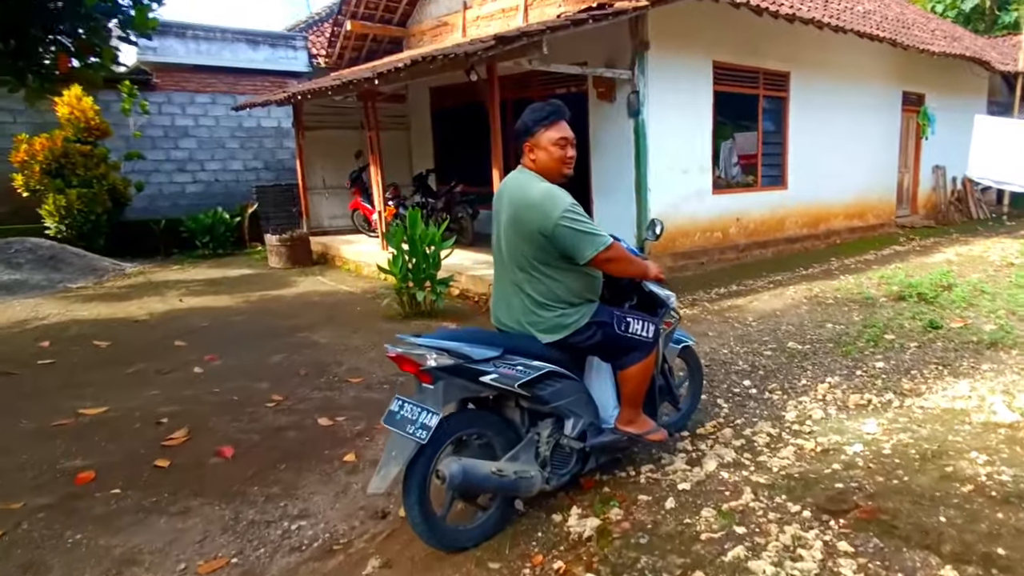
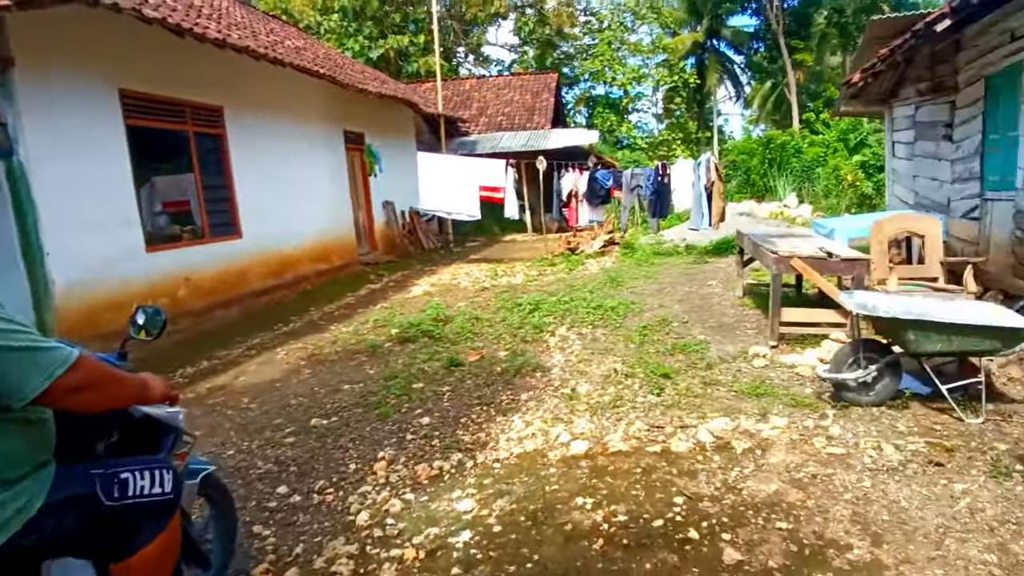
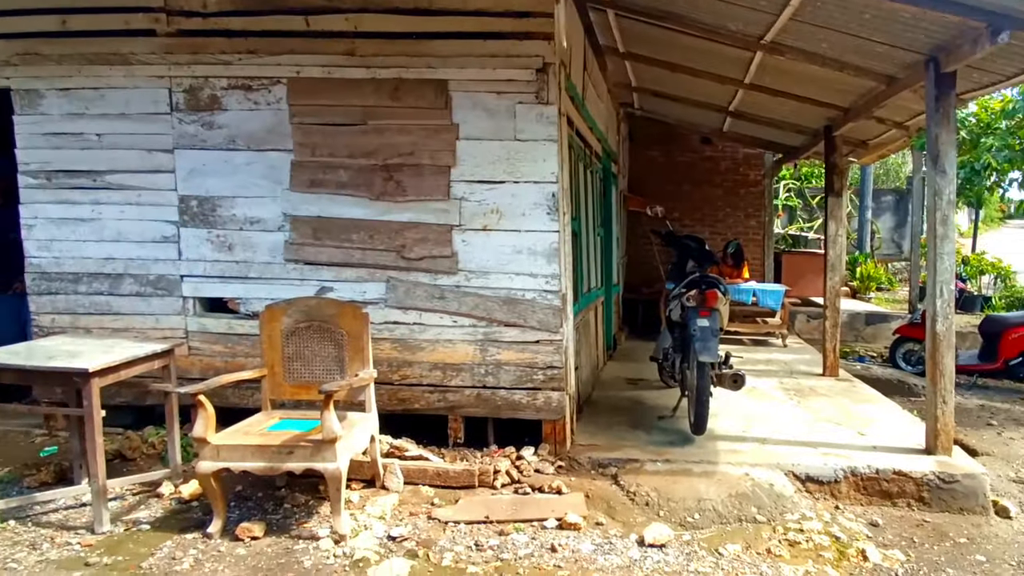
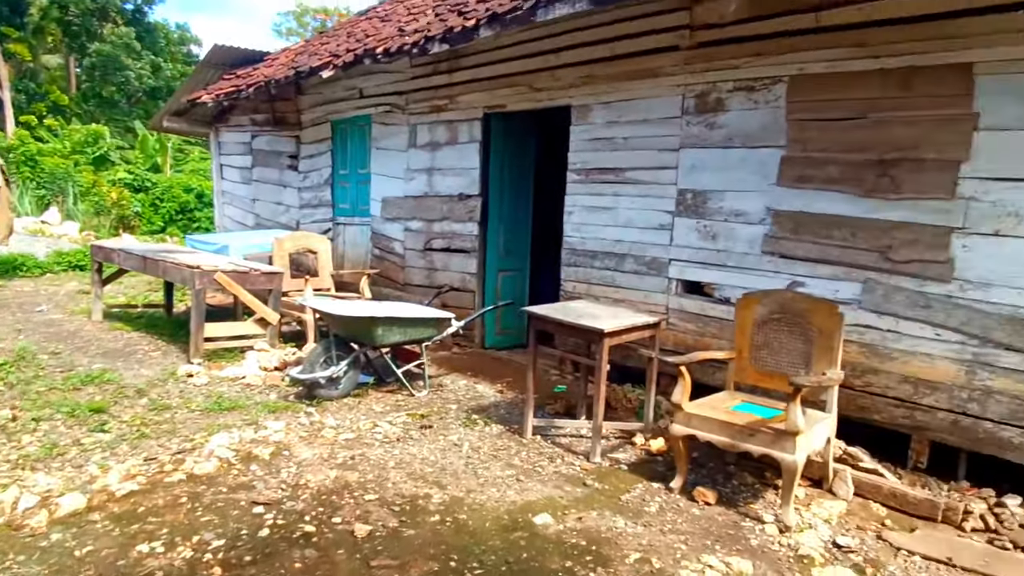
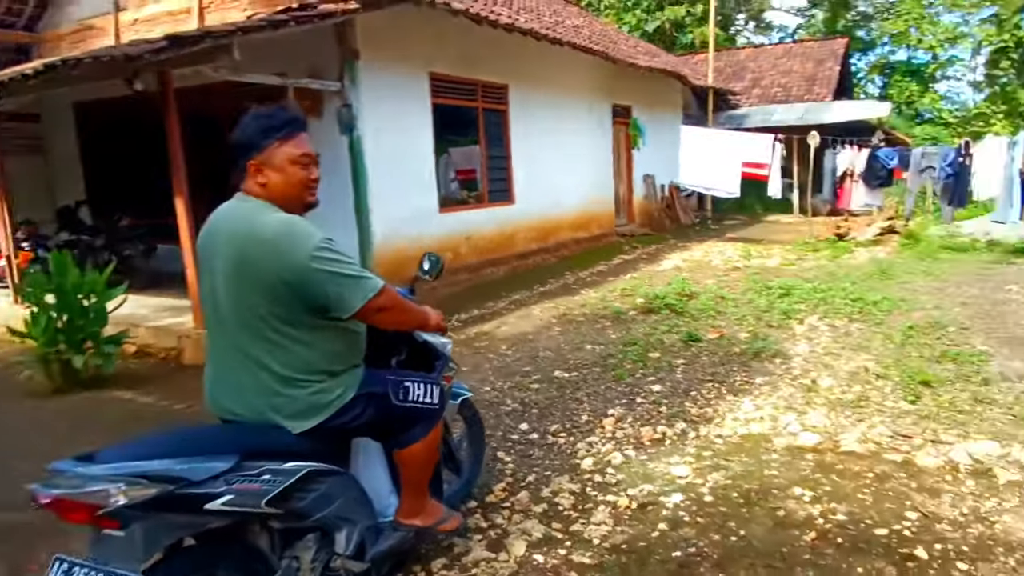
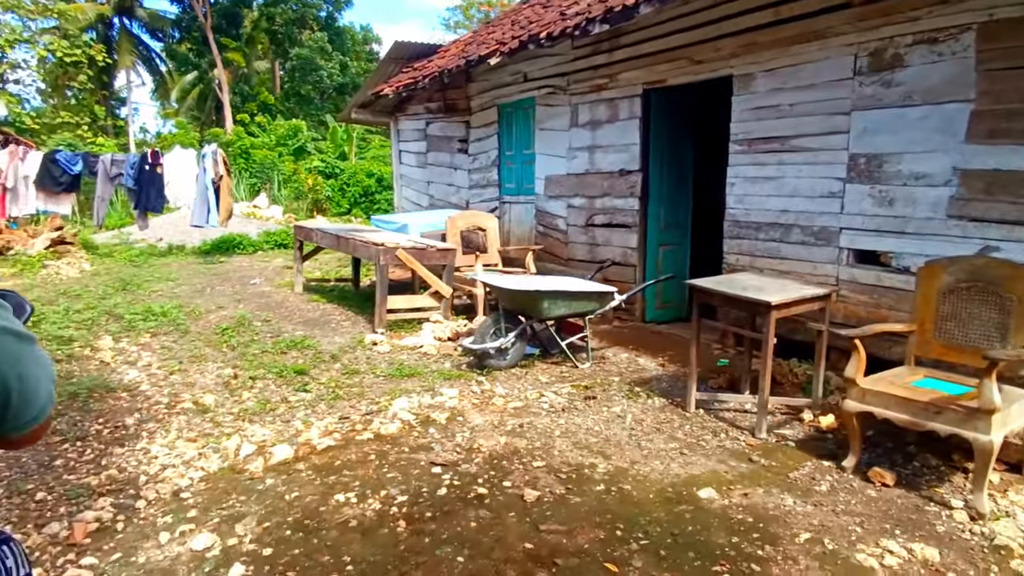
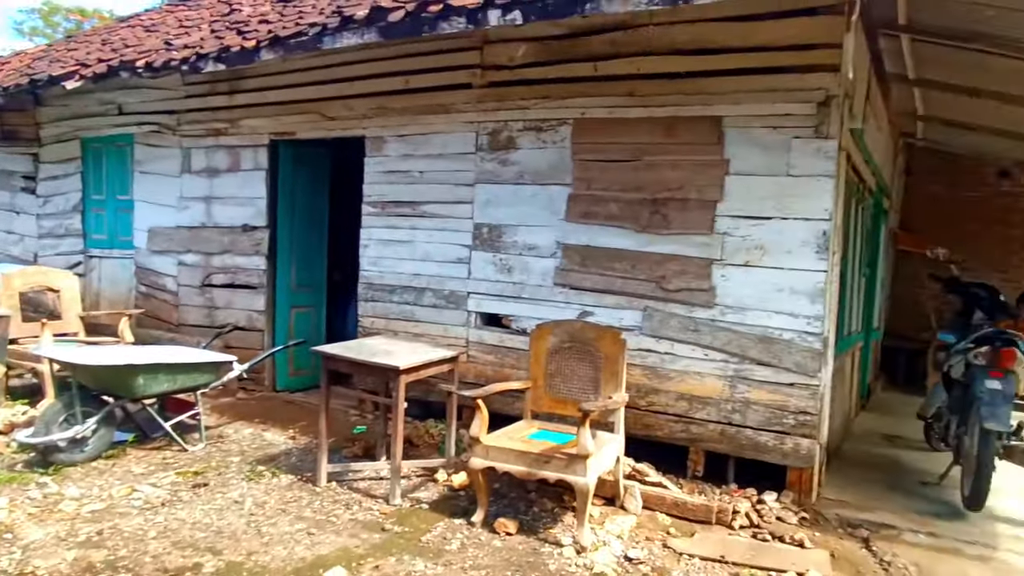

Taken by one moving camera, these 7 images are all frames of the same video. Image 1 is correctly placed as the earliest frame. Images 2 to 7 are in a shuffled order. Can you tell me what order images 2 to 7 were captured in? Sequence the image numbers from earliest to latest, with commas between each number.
5, 2, 6, 4, 7, 3
